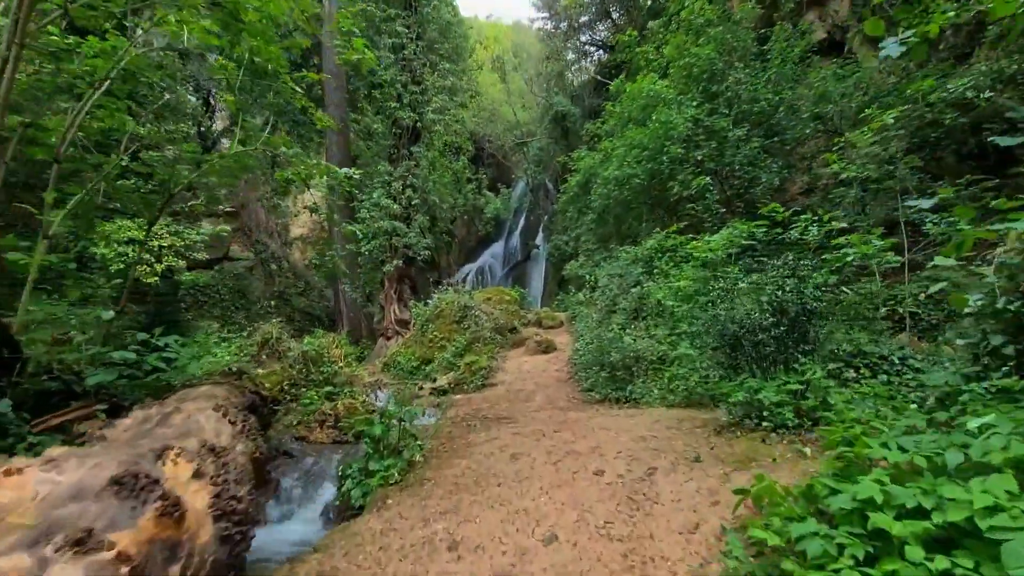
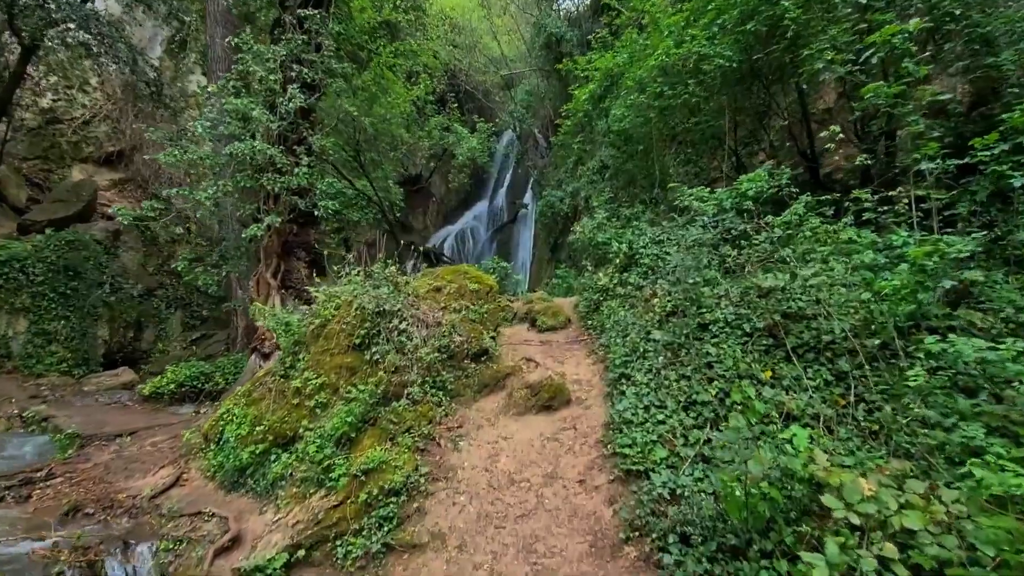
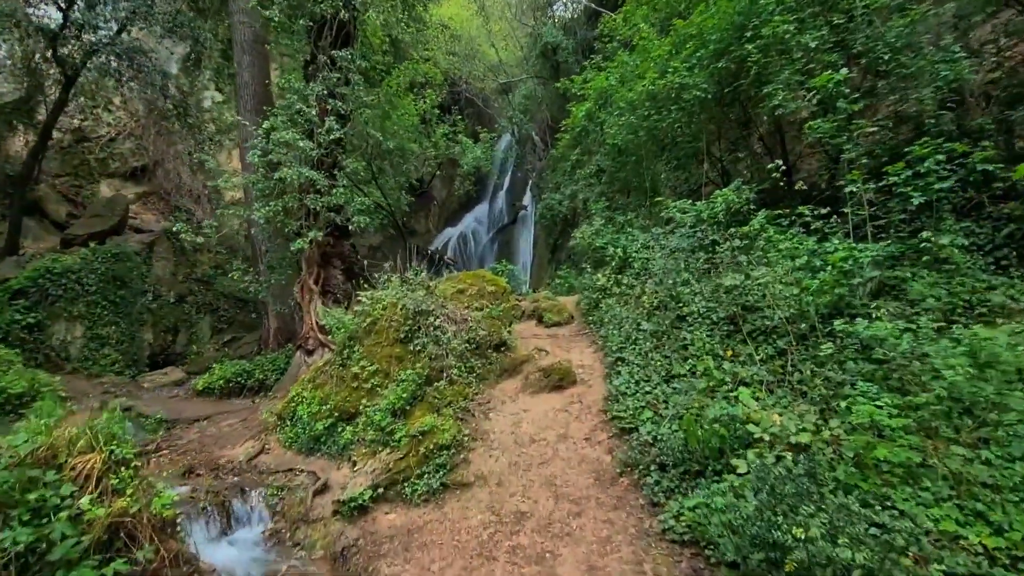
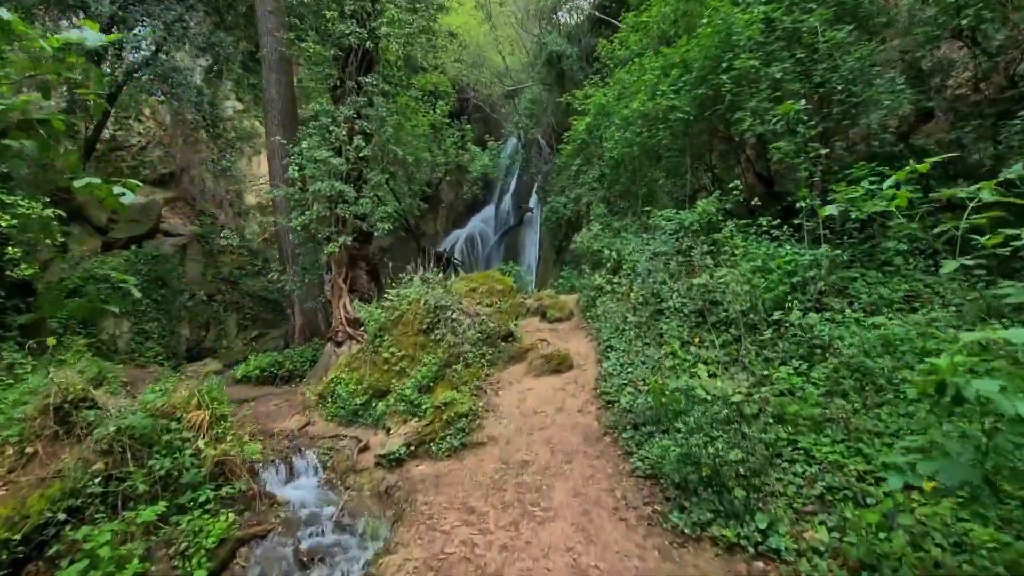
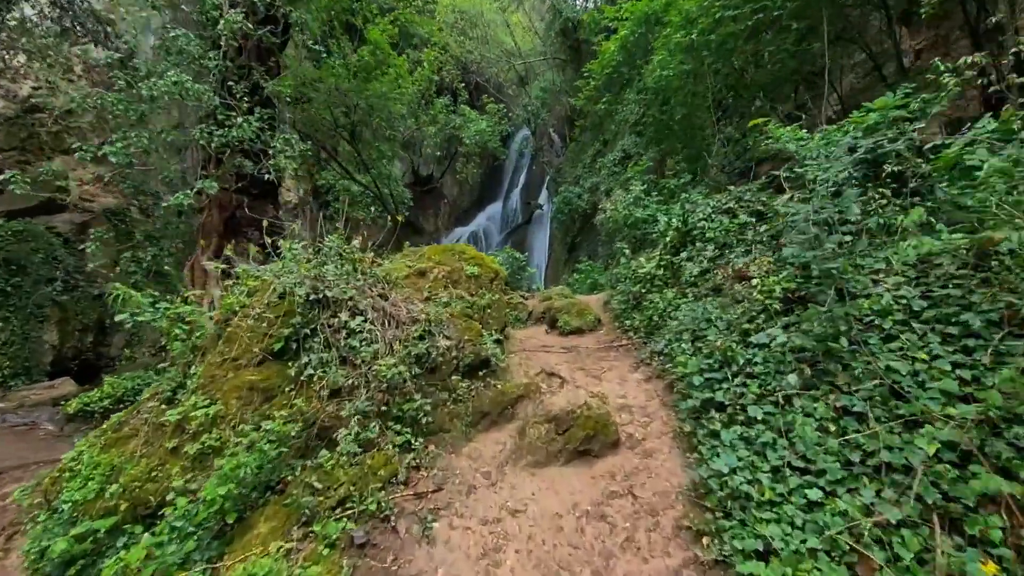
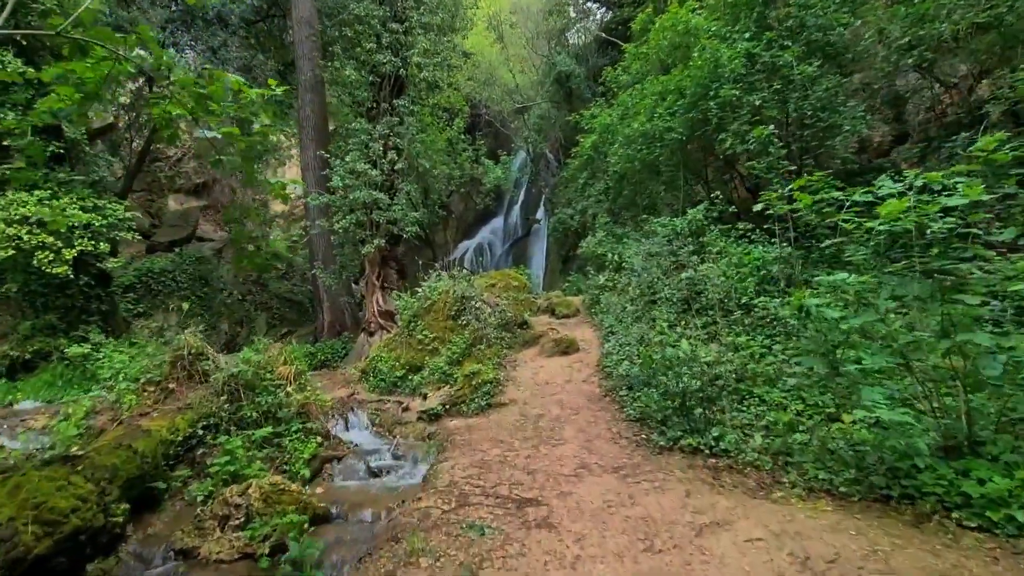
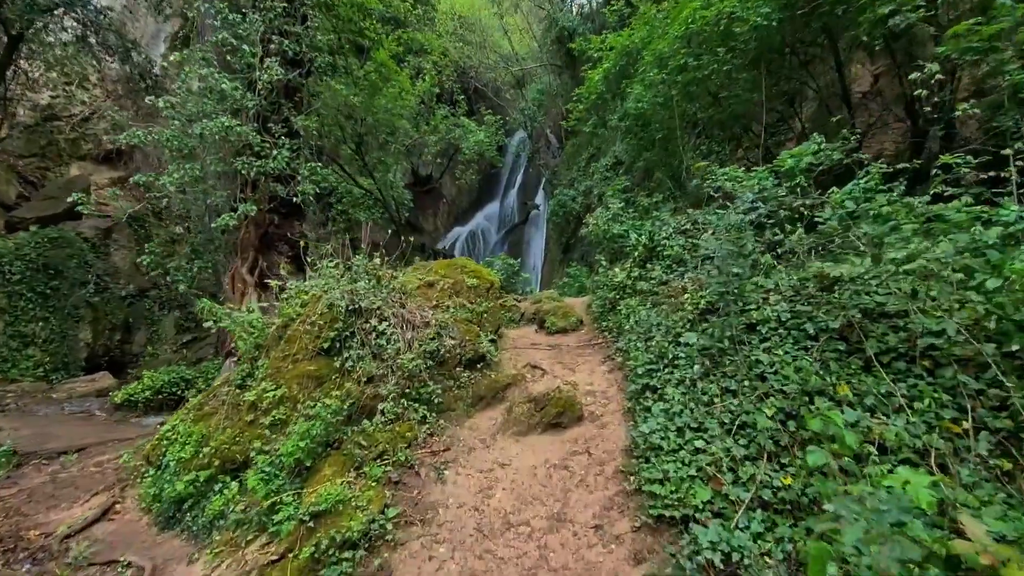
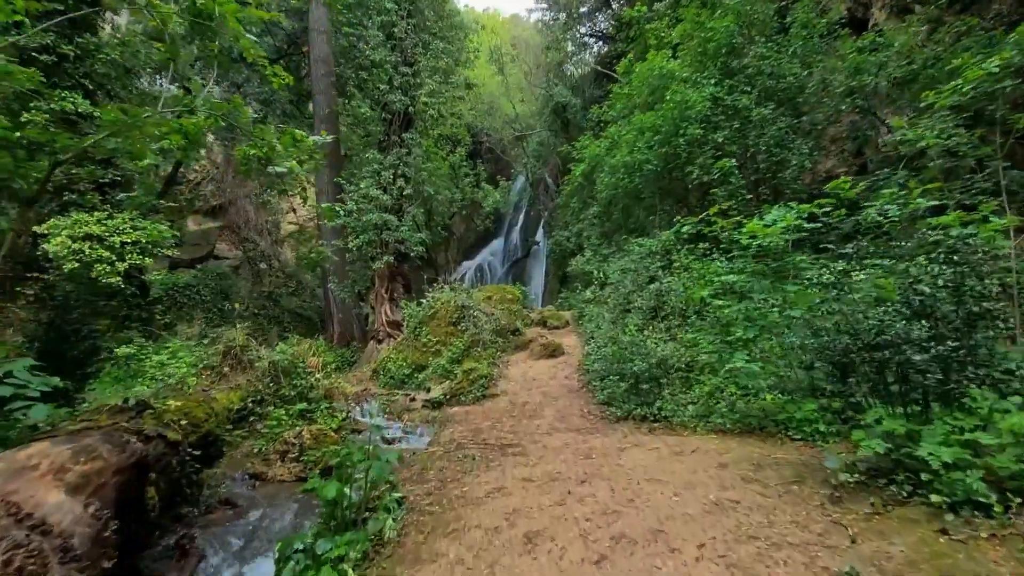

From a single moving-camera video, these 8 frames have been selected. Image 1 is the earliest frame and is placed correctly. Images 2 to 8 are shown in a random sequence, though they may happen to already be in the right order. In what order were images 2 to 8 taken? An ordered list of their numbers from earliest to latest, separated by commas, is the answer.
8, 6, 4, 3, 2, 7, 5
